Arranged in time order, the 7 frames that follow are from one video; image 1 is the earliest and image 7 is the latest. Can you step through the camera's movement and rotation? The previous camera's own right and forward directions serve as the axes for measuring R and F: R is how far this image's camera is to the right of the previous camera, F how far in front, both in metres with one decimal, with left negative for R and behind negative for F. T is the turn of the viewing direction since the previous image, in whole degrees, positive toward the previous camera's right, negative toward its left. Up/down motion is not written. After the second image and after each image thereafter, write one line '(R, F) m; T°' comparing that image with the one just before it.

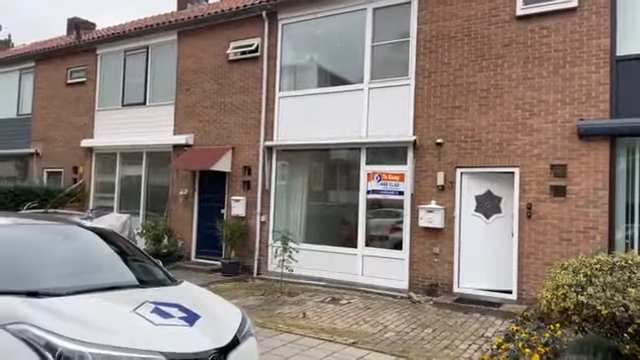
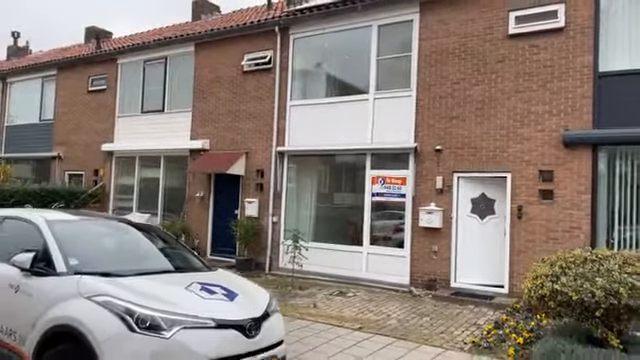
(-0.1, -0.9) m; -1°
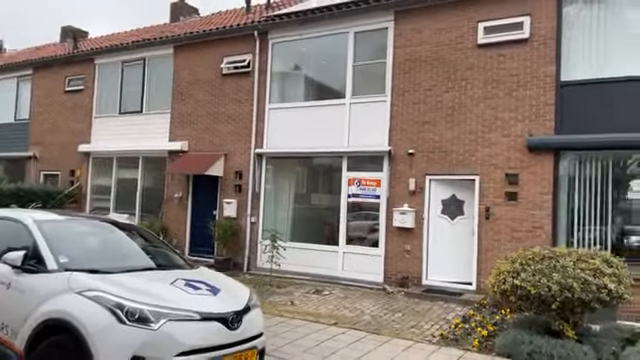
(0.0, -0.3) m; +3°
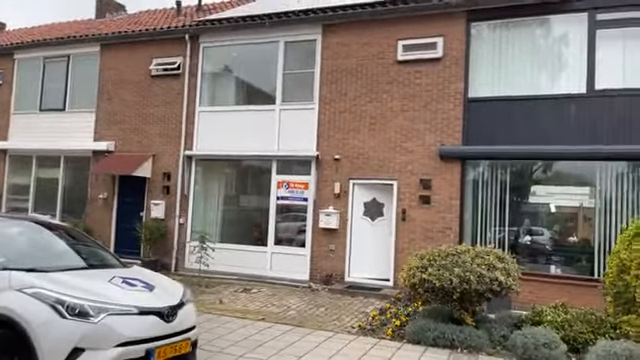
(0.0, -0.5) m; +8°
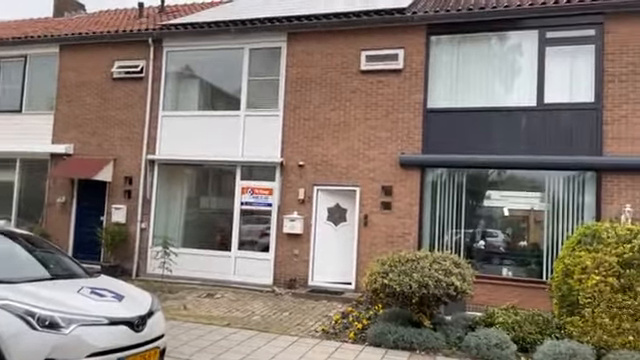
(-0.1, -0.2) m; +4°
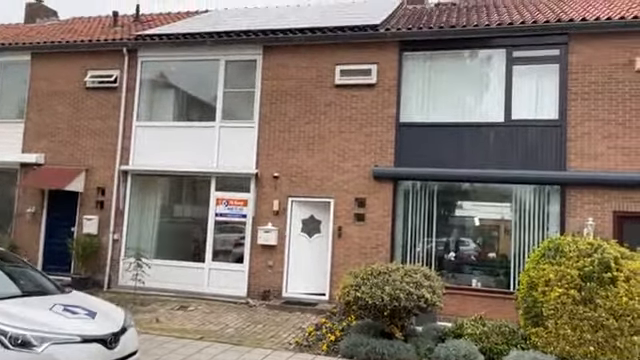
(0.0, -0.1) m; +3°
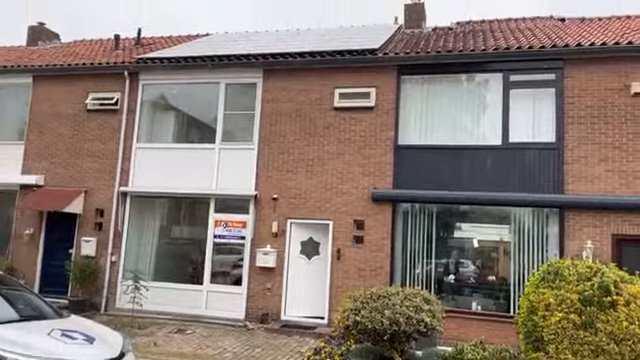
(0.0, 0.0) m; 0°
